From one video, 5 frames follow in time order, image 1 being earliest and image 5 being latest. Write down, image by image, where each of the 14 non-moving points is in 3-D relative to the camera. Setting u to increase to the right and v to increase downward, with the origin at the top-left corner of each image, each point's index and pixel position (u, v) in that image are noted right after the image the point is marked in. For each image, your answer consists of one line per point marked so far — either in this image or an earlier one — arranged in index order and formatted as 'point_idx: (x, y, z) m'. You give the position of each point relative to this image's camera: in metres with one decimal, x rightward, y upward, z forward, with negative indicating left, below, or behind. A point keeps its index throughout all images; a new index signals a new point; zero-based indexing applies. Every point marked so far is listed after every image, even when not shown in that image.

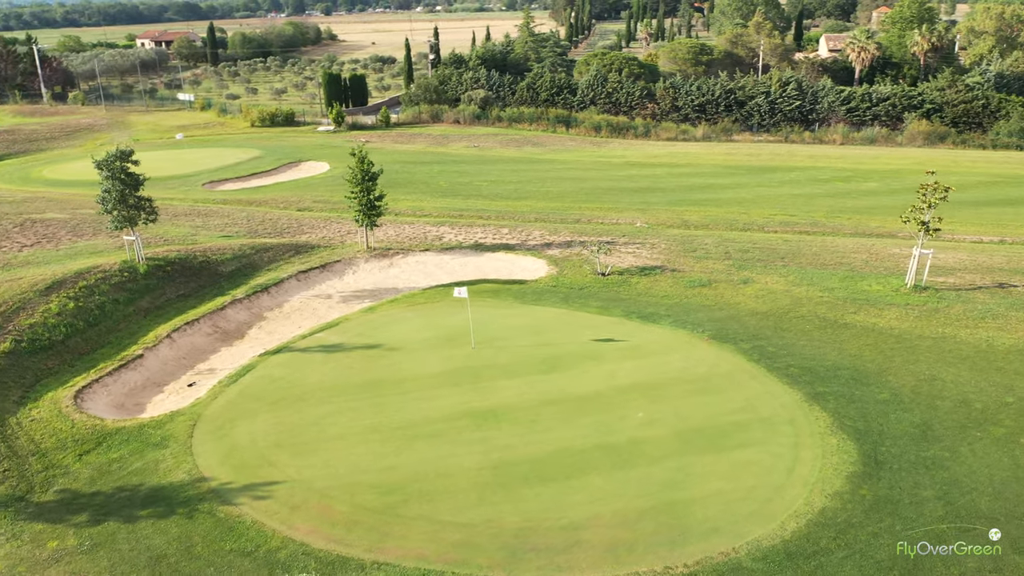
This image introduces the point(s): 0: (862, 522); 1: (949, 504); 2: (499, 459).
0: (+6.5, -4.2, +15.1) m
1: (+8.4, -4.1, +15.6) m
2: (-0.2, -3.5, +17.0) m
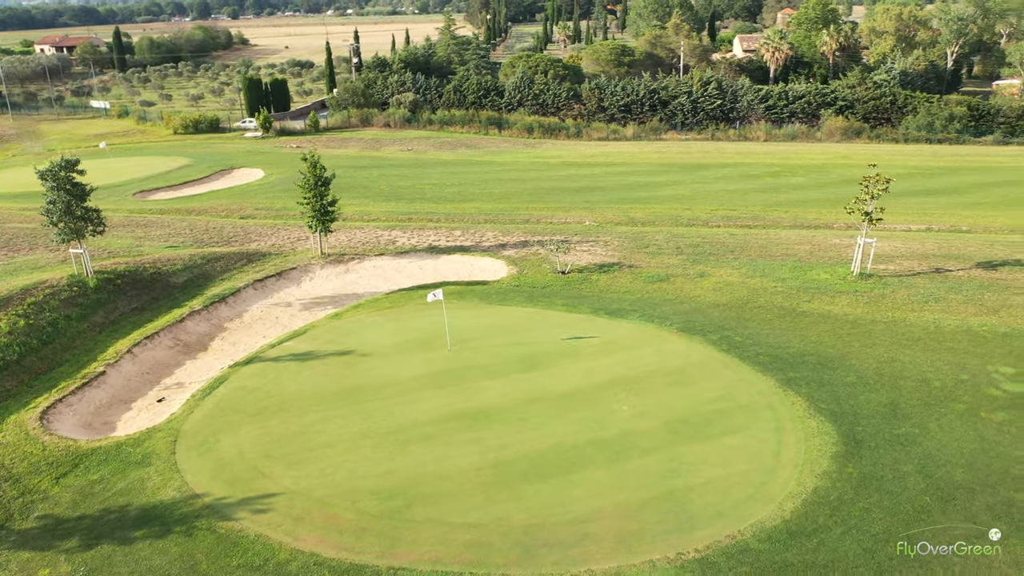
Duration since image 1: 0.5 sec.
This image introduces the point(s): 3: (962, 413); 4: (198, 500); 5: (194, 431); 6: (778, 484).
0: (+6.6, -4.0, +15.8) m
1: (+8.4, -3.7, +16.5) m
2: (-0.3, -3.5, +17.1) m
3: (+10.5, -2.9, +19.2) m
4: (-5.8, -4.0, +15.6) m
5: (-6.9, -3.1, +18.2) m
6: (+5.3, -3.8, +16.1) m
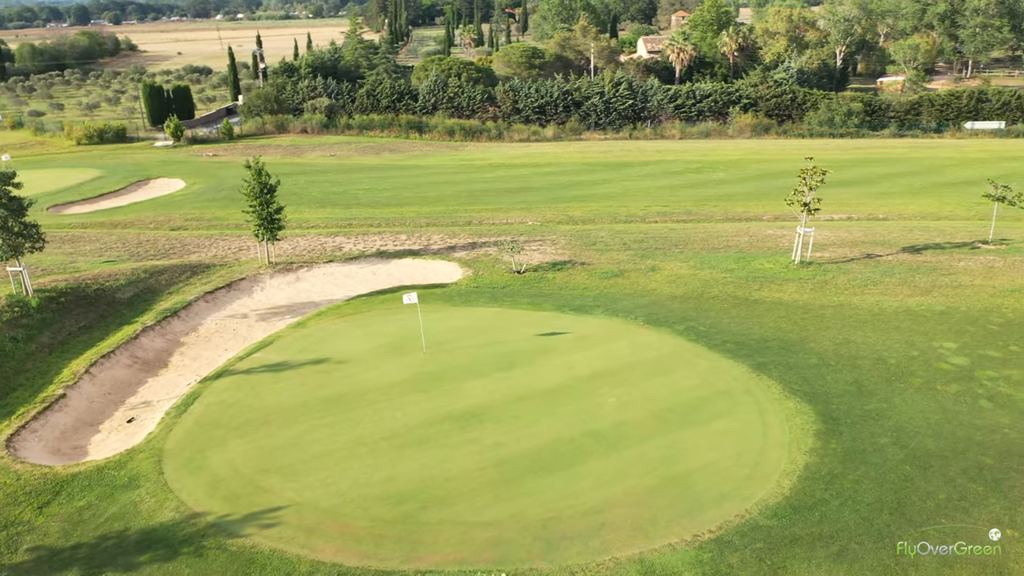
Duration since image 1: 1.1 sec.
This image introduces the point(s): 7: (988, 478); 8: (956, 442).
0: (+6.7, -3.7, +16.7) m
1: (+8.4, -3.4, +17.6) m
2: (-0.3, -3.5, +17.2) m
3: (+10.2, -2.4, +20.5) m
4: (-5.6, -4.2, +15.1) m
5: (-7.0, -3.4, +17.5) m
6: (+5.4, -3.5, +16.9) m
7: (+9.5, -3.8, +16.5) m
8: (+9.6, -3.3, +17.9) m
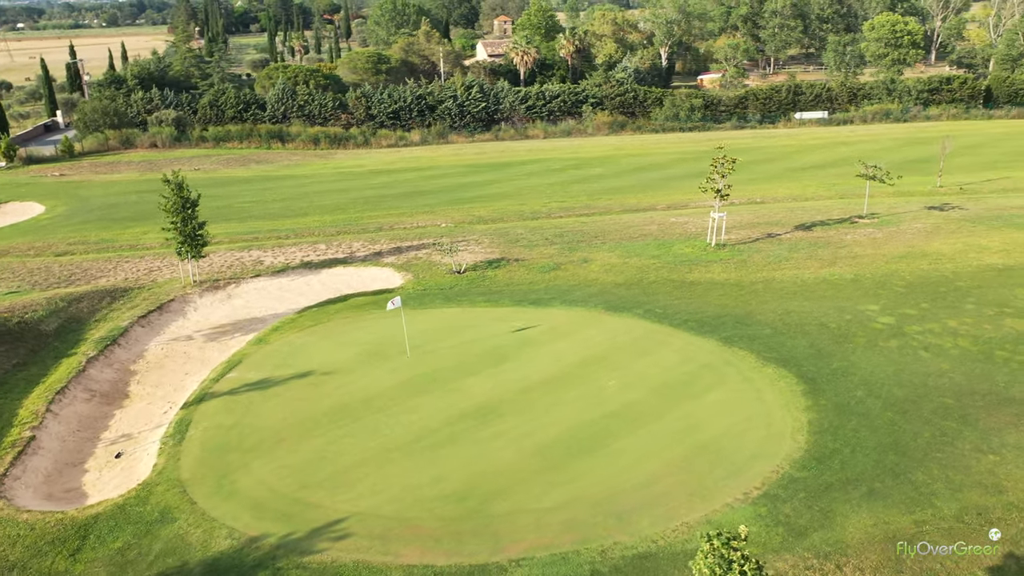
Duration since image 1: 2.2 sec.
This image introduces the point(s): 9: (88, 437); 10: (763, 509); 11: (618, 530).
0: (+7.4, -3.0, +18.5) m
1: (+8.8, -2.6, +19.8) m
2: (+0.4, -3.3, +17.6) m
3: (+9.8, -1.5, +23.0) m
4: (-4.3, -4.4, +14.5) m
5: (-6.2, -3.8, +16.6) m
6: (+6.0, -3.0, +18.5) m
7: (+10.2, -2.9, +18.9) m
8: (+9.9, -2.4, +20.3) m
9: (-9.8, -3.4, +19.1) m
10: (+4.7, -4.1, +15.4) m
11: (+1.9, -4.3, +14.7) m
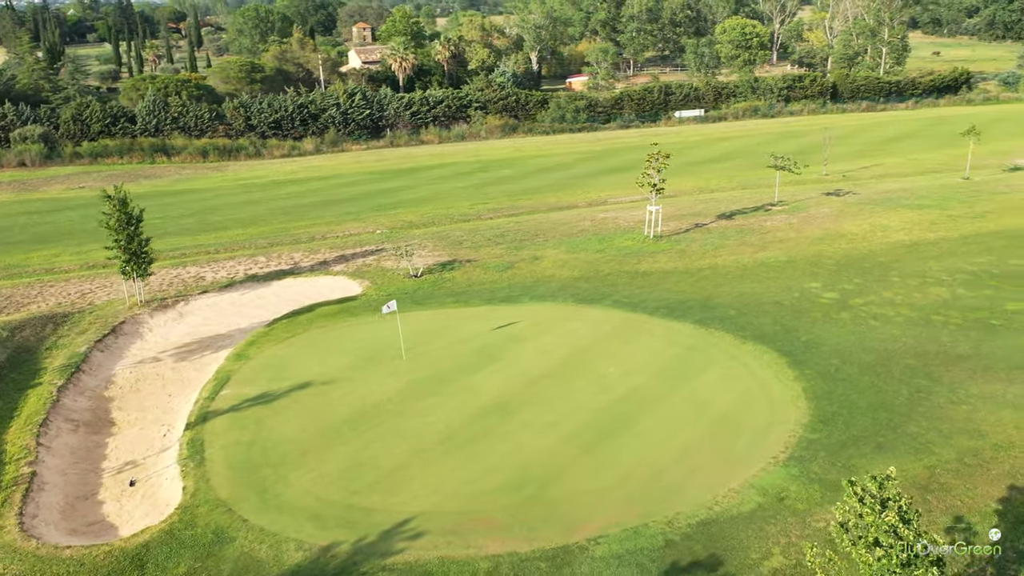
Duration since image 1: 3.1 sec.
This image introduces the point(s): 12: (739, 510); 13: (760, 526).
0: (+7.8, -2.4, +20.2) m
1: (+8.9, -1.9, +21.7) m
2: (+1.1, -3.2, +18.2) m
3: (+9.4, -0.9, +25.0) m
4: (-3.0, -4.5, +14.4) m
5: (-5.2, -4.0, +16.1) m
6: (+6.4, -2.5, +19.9) m
7: (+10.4, -2.2, +21.1) m
8: (+10.0, -1.7, +22.4) m
9: (-9.2, -3.9, +18.0) m
10: (+5.7, -3.7, +16.7) m
11: (+3.1, -4.0, +15.6) m
12: (+4.2, -4.1, +15.5) m
13: (+4.5, -4.3, +15.0) m
